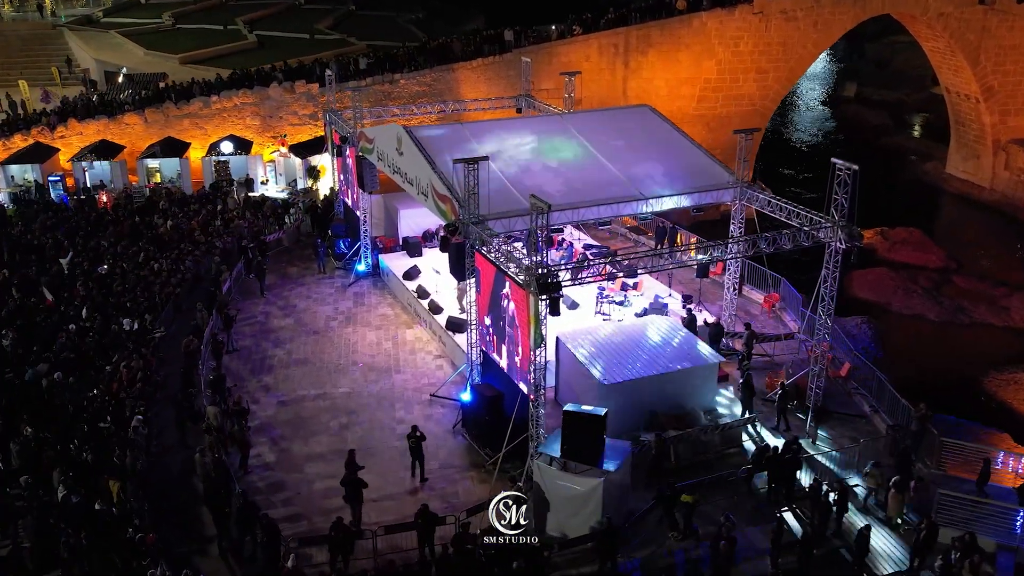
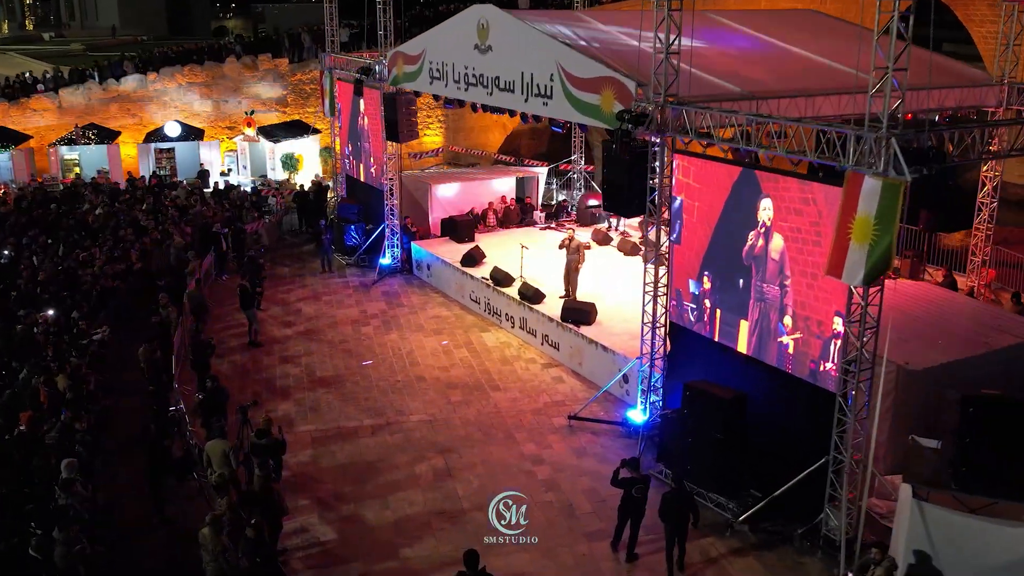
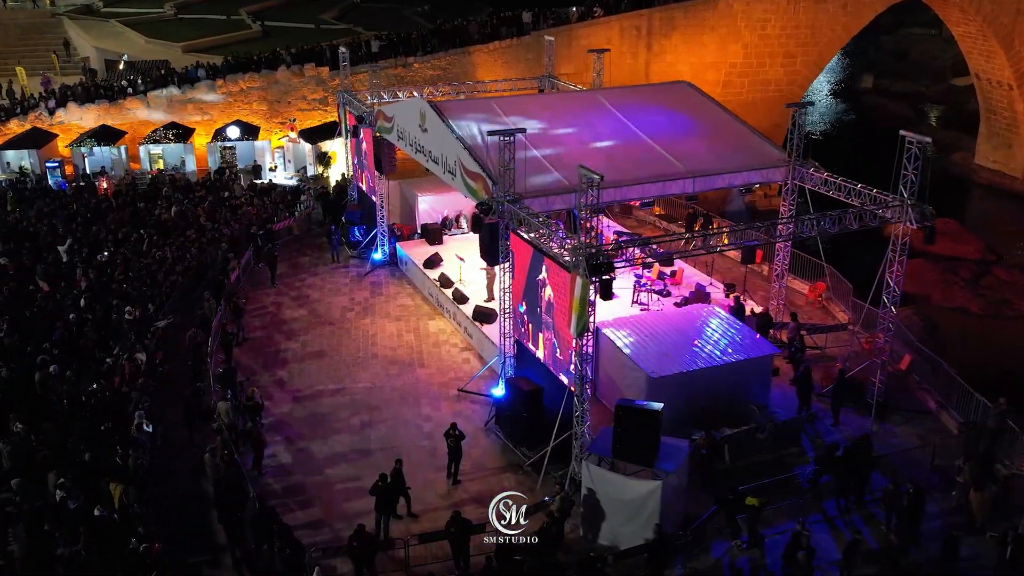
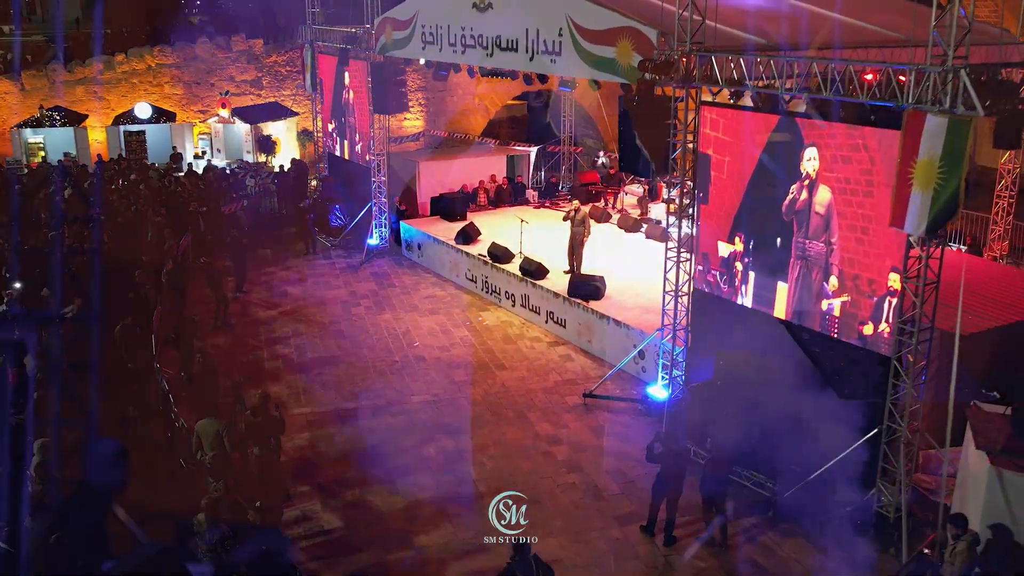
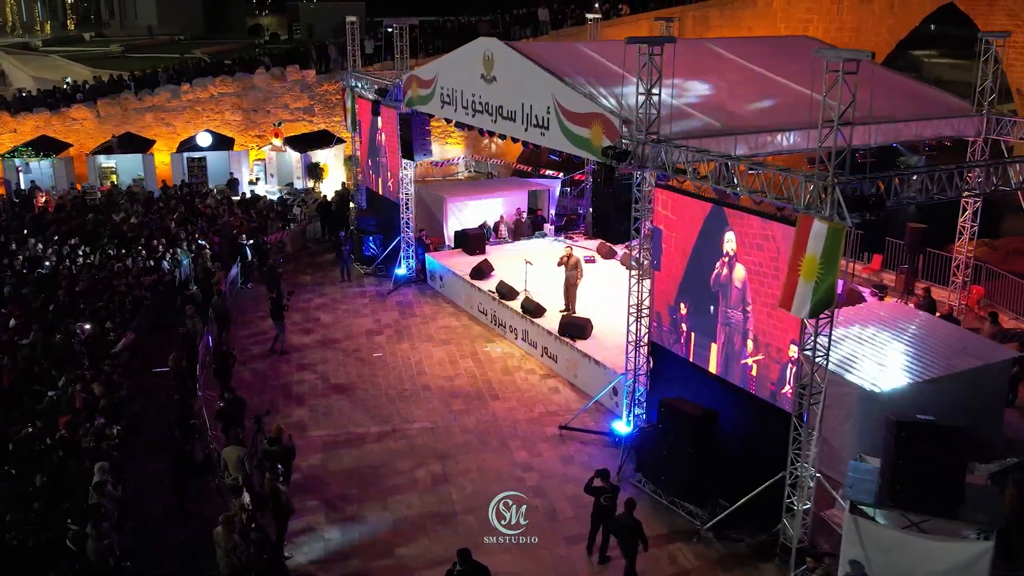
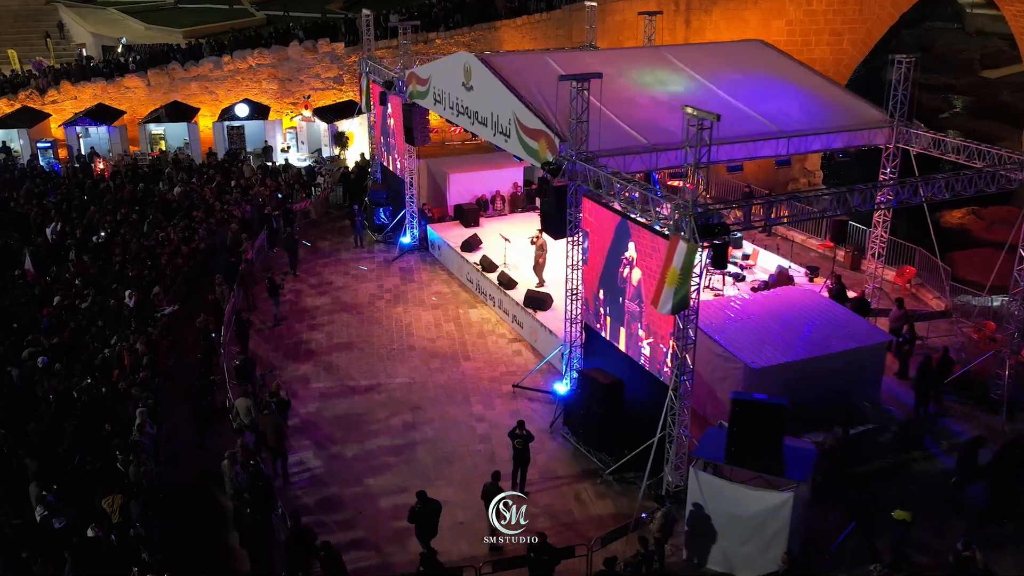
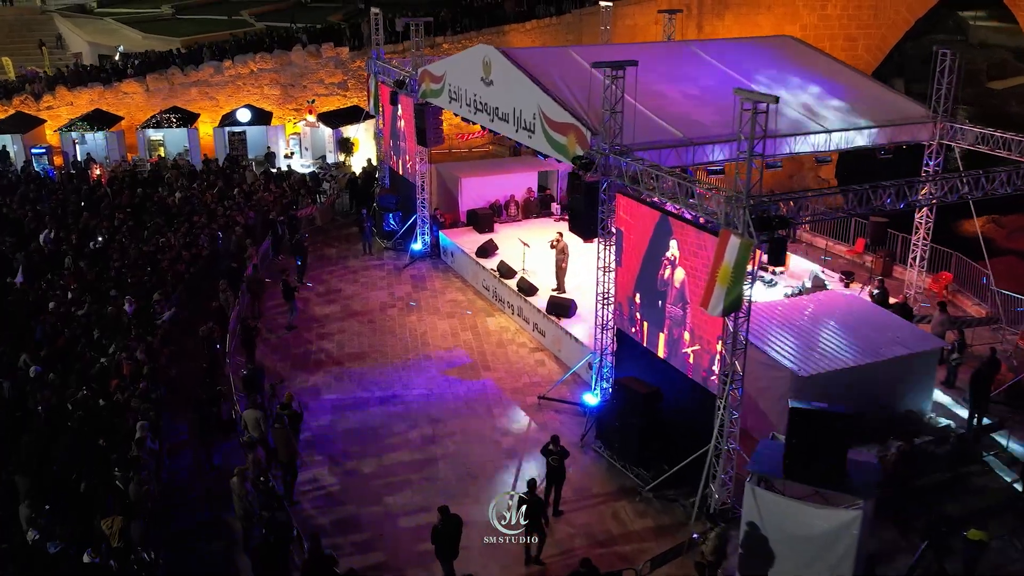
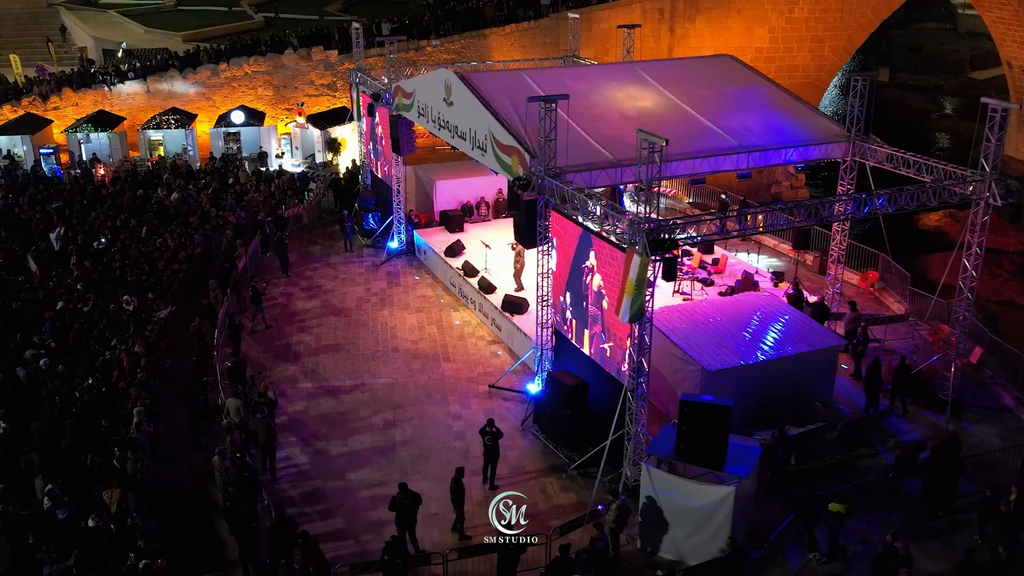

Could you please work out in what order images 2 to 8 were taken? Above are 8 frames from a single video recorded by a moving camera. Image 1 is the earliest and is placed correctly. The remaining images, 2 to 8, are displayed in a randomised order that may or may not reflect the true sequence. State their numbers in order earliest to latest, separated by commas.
3, 8, 6, 7, 5, 2, 4
